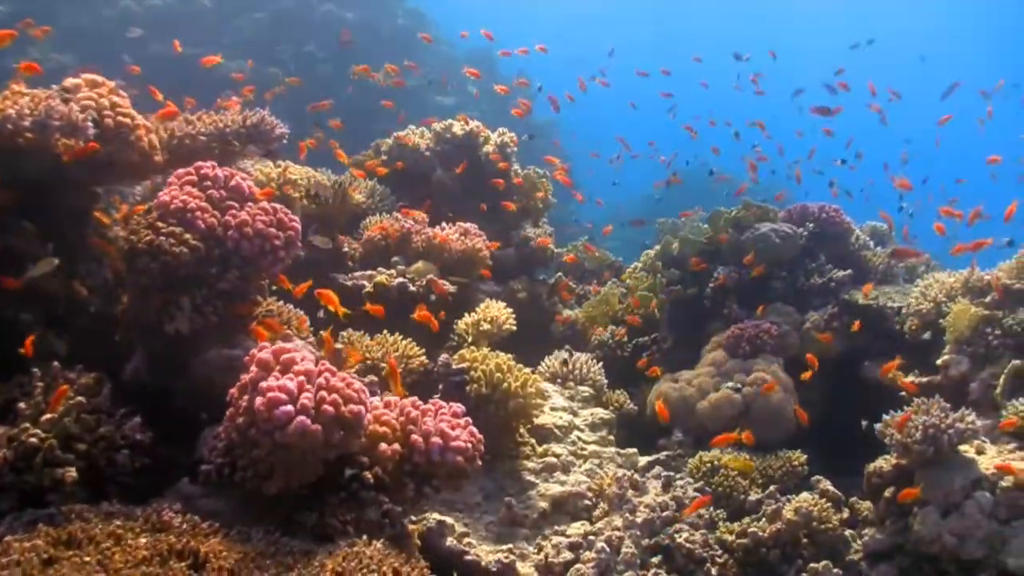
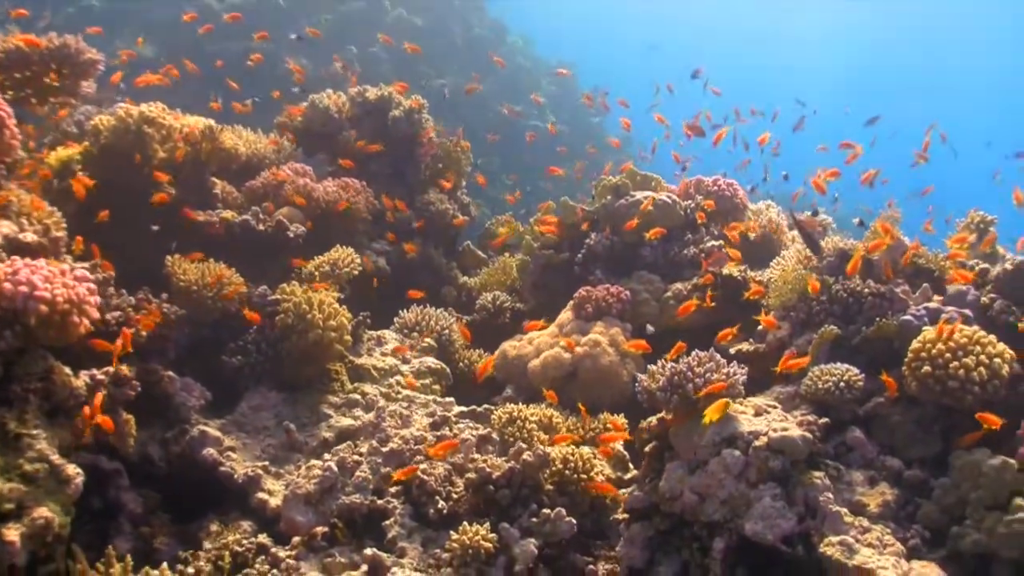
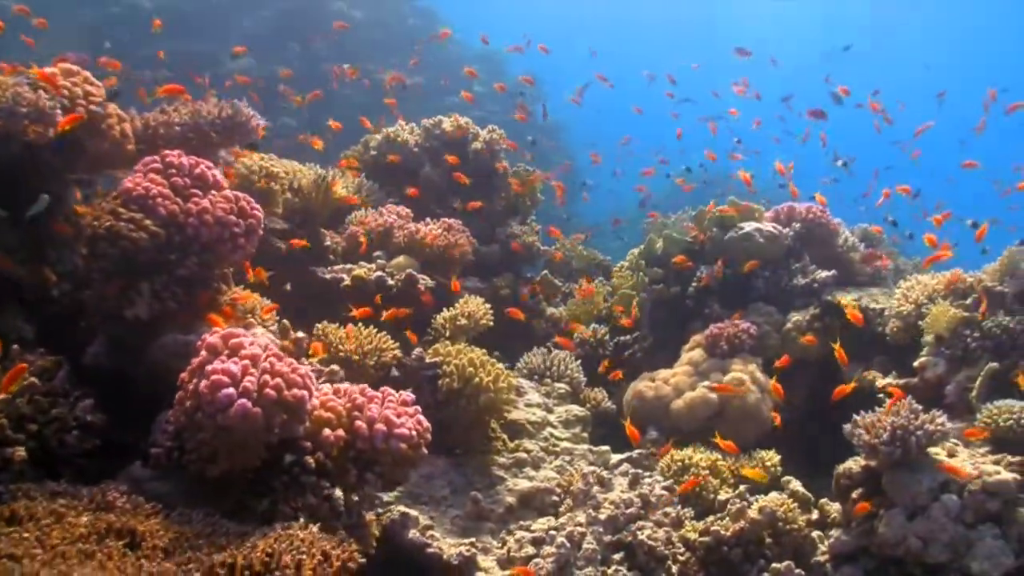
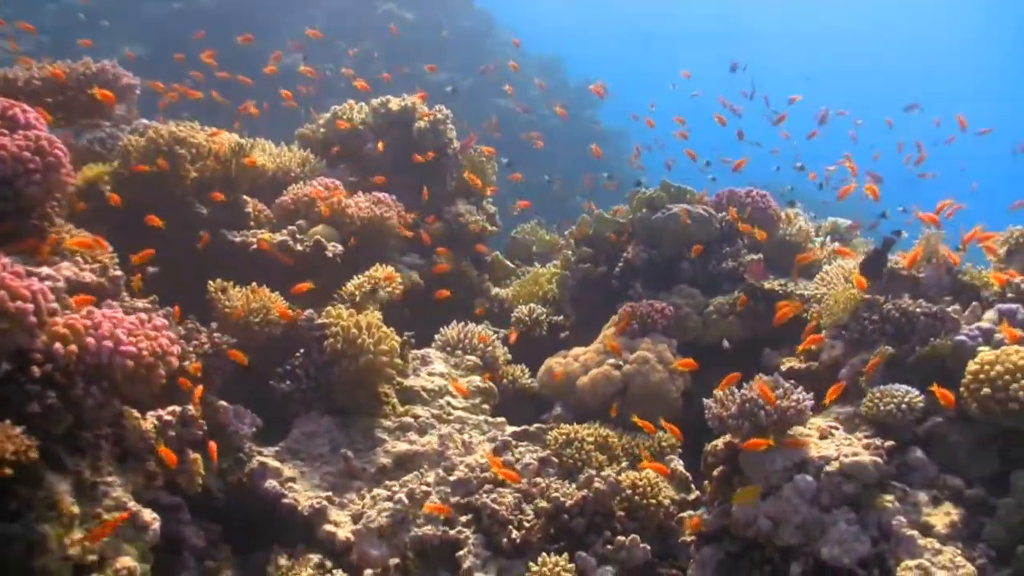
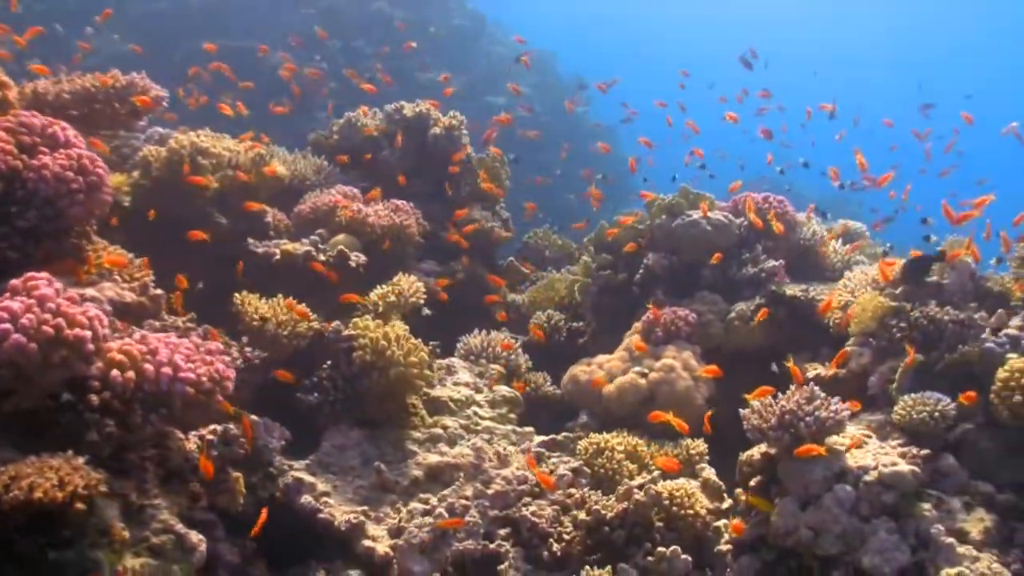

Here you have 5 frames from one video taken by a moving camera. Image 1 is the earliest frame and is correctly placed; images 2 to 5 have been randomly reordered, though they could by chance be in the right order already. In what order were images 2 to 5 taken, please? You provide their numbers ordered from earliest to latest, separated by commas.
3, 5, 4, 2
